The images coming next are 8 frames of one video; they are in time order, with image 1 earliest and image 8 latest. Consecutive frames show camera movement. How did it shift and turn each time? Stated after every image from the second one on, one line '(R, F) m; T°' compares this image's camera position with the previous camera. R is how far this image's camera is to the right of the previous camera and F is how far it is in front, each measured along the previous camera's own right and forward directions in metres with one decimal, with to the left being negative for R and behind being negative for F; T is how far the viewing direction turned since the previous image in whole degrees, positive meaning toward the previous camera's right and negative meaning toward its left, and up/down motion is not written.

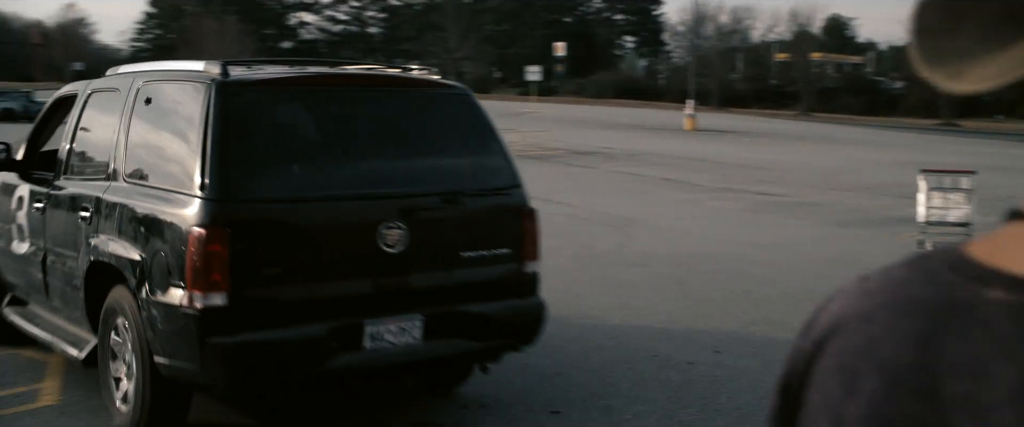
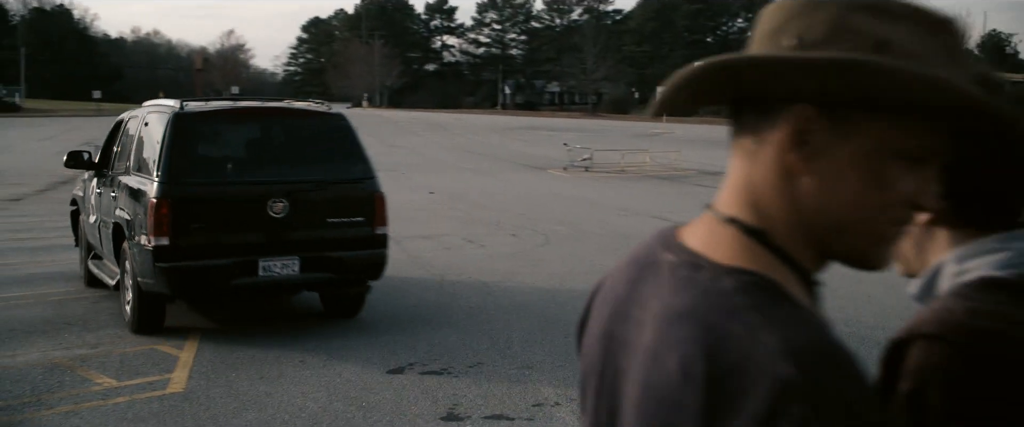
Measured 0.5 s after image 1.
(+0.3, -0.3) m; -8°
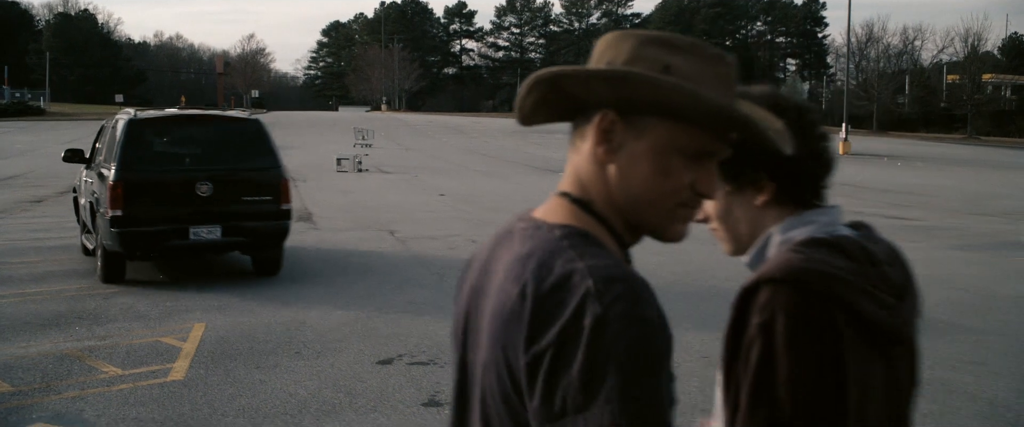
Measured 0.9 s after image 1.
(+0.2, -0.3) m; -1°
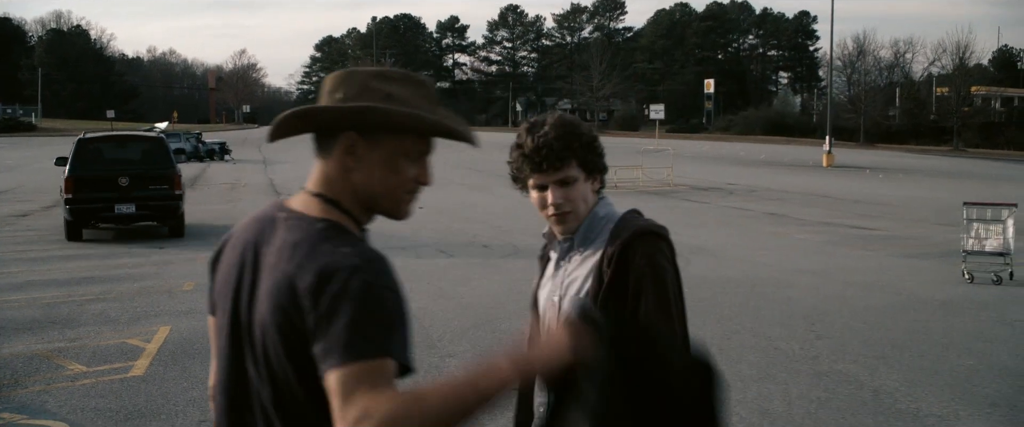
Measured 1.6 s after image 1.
(+0.4, -0.5) m; 0°
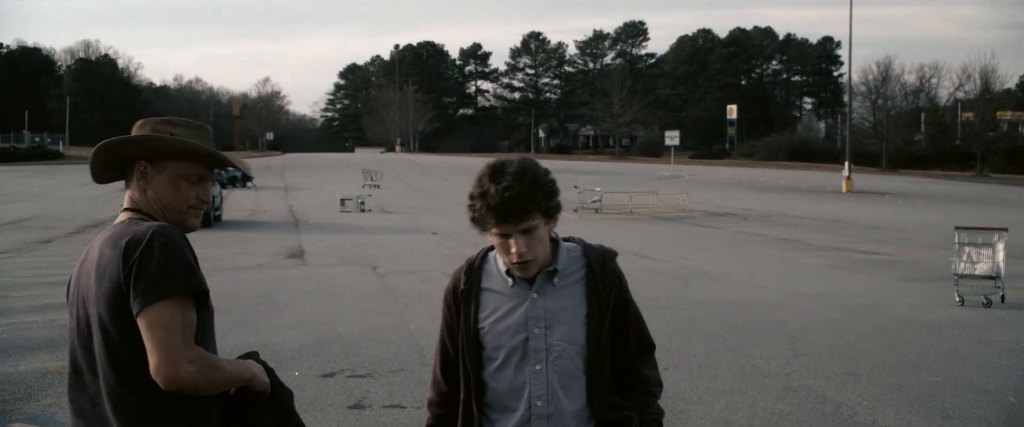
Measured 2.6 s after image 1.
(+0.3, -0.4) m; -1°
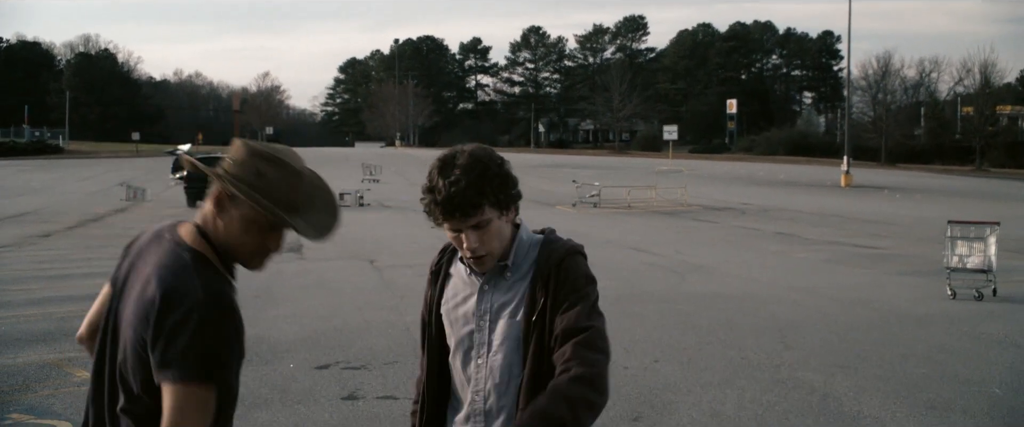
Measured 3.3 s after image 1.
(+0.1, -0.1) m; 0°
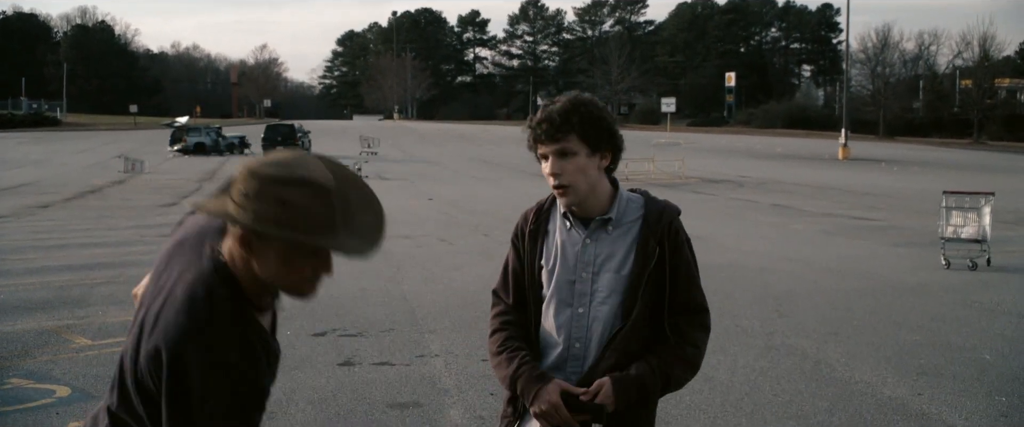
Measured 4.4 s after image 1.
(0.0, 0.0) m; 0°
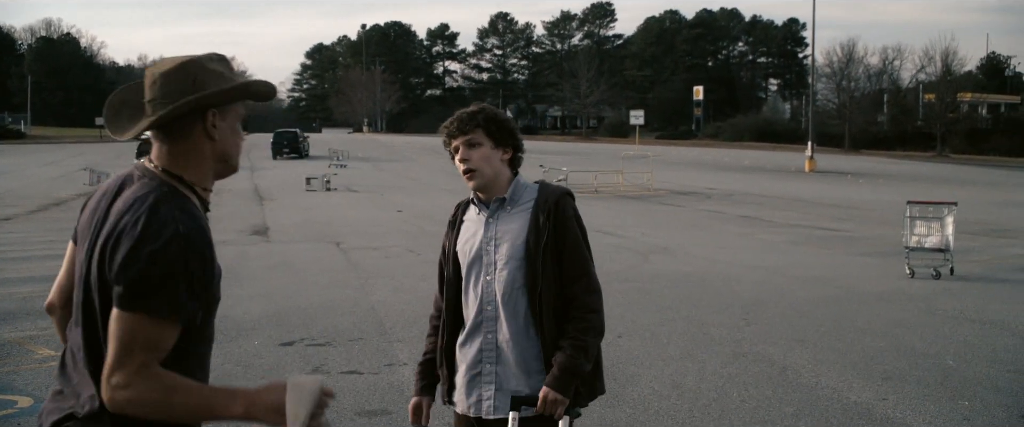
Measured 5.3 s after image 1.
(0.0, 0.0) m; +2°
